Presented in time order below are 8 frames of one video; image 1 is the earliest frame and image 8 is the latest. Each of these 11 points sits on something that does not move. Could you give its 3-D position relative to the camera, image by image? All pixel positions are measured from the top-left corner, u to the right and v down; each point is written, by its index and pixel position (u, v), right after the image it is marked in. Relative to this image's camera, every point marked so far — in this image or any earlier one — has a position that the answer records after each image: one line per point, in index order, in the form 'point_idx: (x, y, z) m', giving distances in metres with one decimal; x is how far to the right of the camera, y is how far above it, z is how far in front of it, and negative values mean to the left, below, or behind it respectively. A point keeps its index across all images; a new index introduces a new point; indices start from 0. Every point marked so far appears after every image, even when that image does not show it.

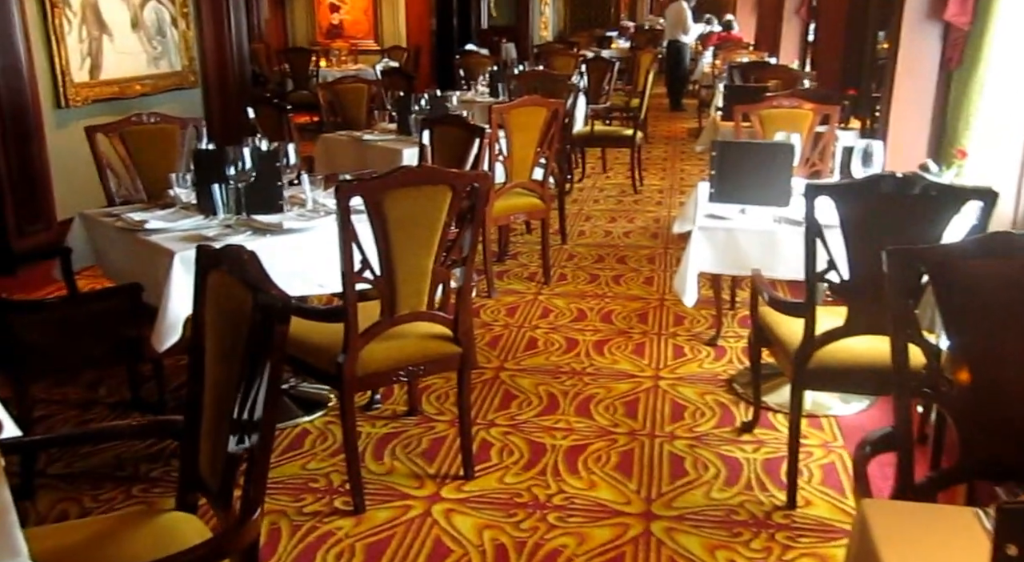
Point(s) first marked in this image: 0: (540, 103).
0: (+0.2, +1.0, +4.8) m
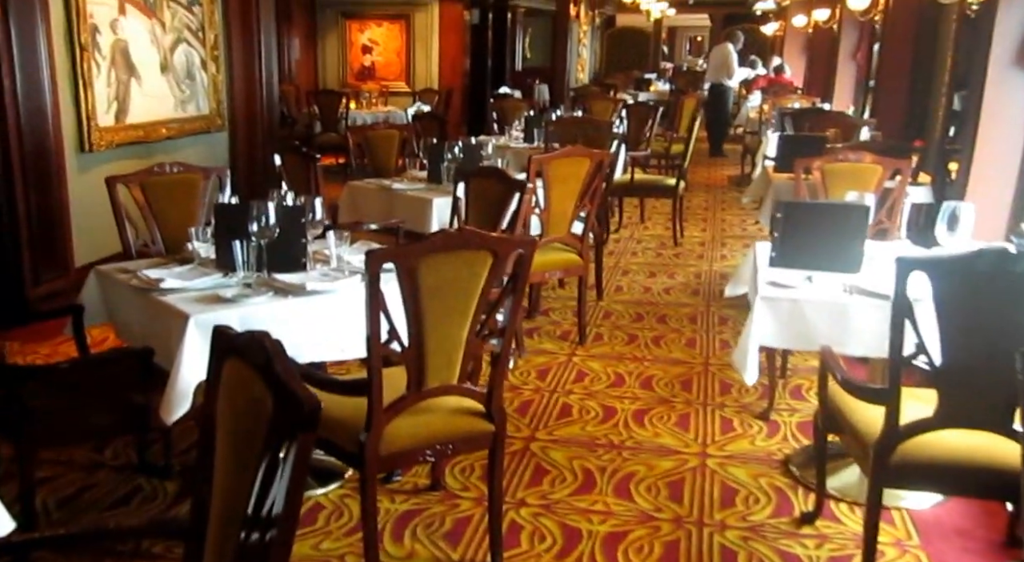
0: (+0.4, +0.7, +4.6) m
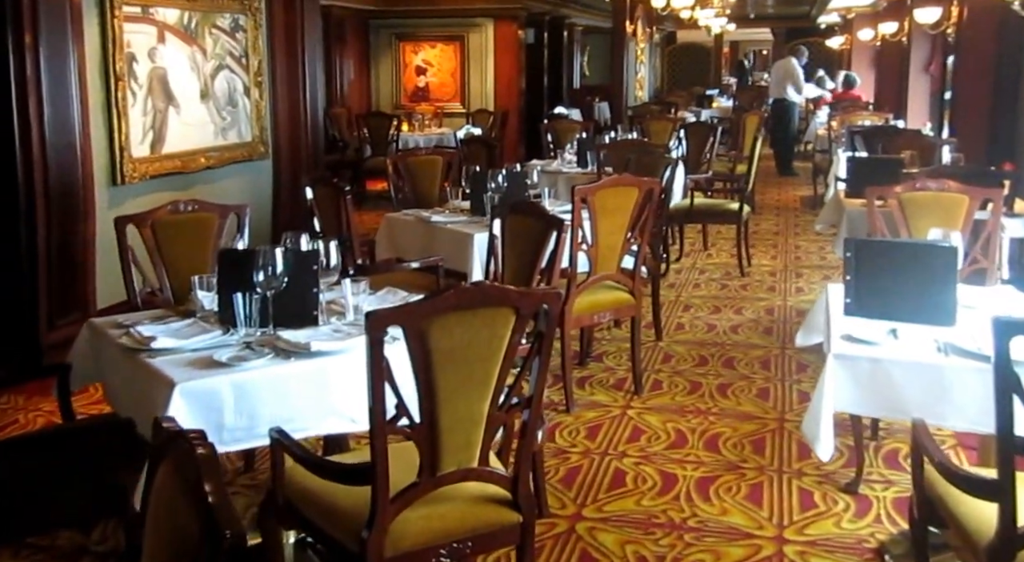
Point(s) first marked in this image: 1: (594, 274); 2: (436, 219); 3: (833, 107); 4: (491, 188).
0: (+0.6, +0.5, +4.1) m
1: (+0.4, 0.0, +4.2) m
2: (-0.4, +0.3, +4.5) m
3: (+5.2, +2.8, +13.5) m
4: (-0.1, +0.5, +4.6) m
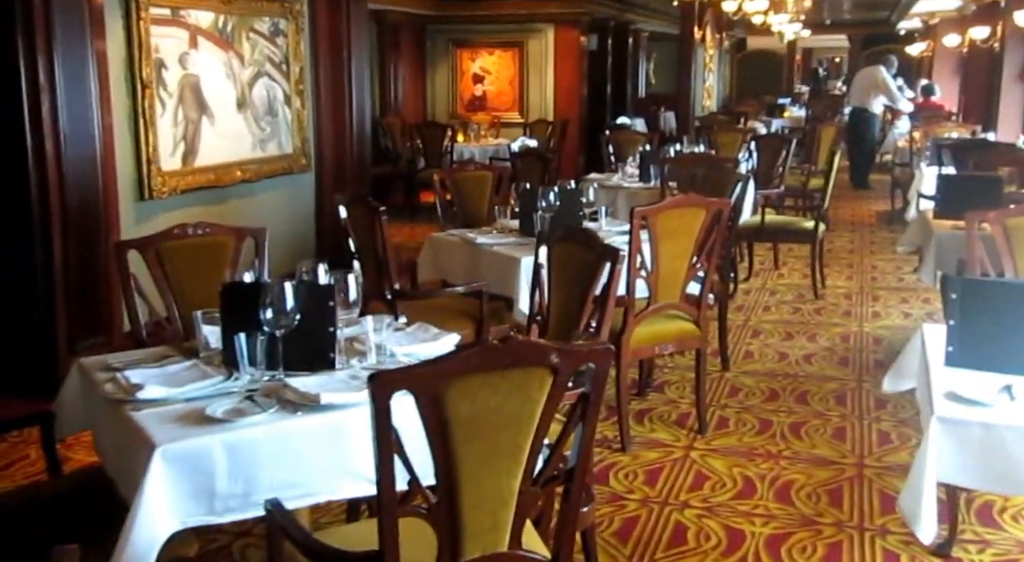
0: (+0.8, +0.3, +3.7) m
1: (+0.6, -0.1, +3.8) m
2: (-0.1, +0.2, +4.2) m
3: (+6.2, +2.5, +12.7) m
4: (+0.1, +0.4, +4.2) m
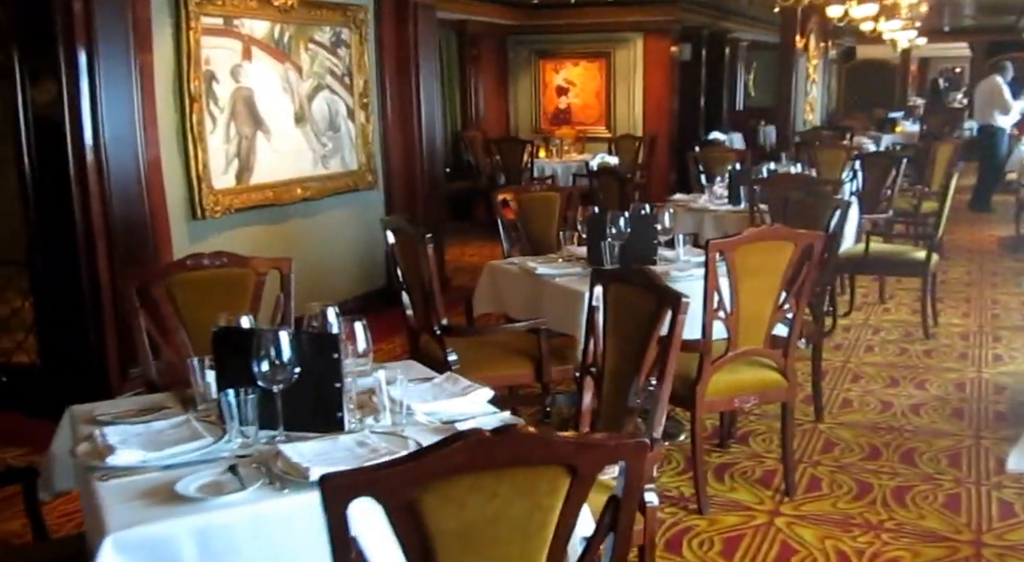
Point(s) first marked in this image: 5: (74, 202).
0: (+1.1, +0.2, +3.2) m
1: (+0.9, -0.3, +3.3) m
2: (+0.1, +0.1, +3.8) m
3: (+7.4, +2.0, +11.6) m
4: (+0.4, +0.2, +3.8) m
5: (-1.9, +0.3, +3.6) m
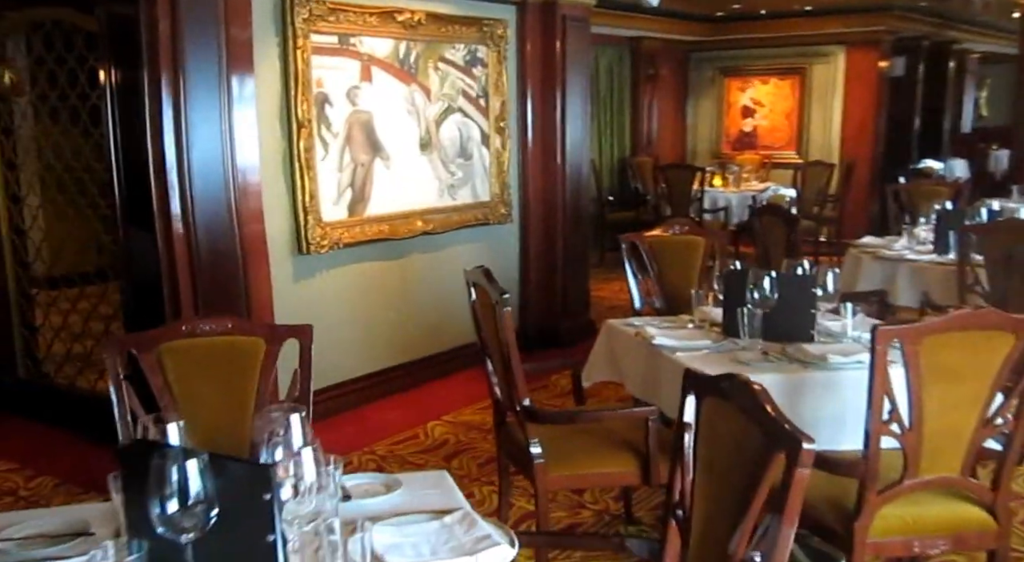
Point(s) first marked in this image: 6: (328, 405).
0: (+1.3, -0.1, +2.3) m
1: (+1.2, -0.6, +2.4) m
2: (+0.6, -0.2, +3.0) m
3: (+9.5, +1.3, +9.0) m
4: (+0.9, -0.1, +3.0) m
5: (-1.4, +0.2, +3.3) m
6: (-0.9, -0.6, +4.1) m
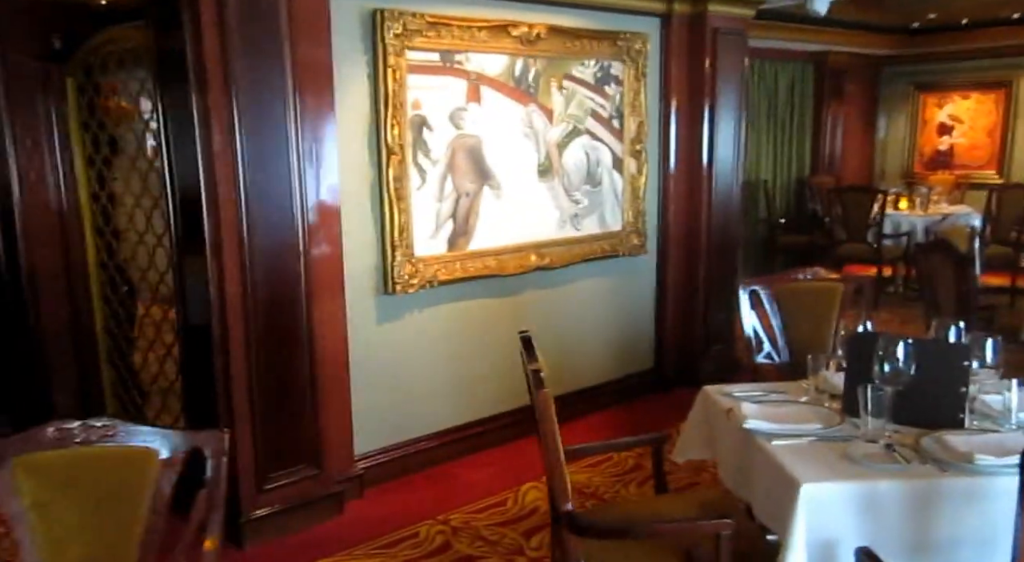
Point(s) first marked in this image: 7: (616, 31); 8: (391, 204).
0: (+1.4, -0.3, +1.5) m
1: (+1.2, -0.7, +1.7) m
2: (+0.8, -0.4, +2.4) m
3: (+10.9, +0.6, +6.2) m
4: (+1.1, -0.3, +2.3) m
5: (-1.1, +0.1, +3.2) m
6: (-0.4, -0.8, +3.8) m
7: (+0.6, +1.3, +4.5) m
8: (-0.5, +0.3, +3.7) m
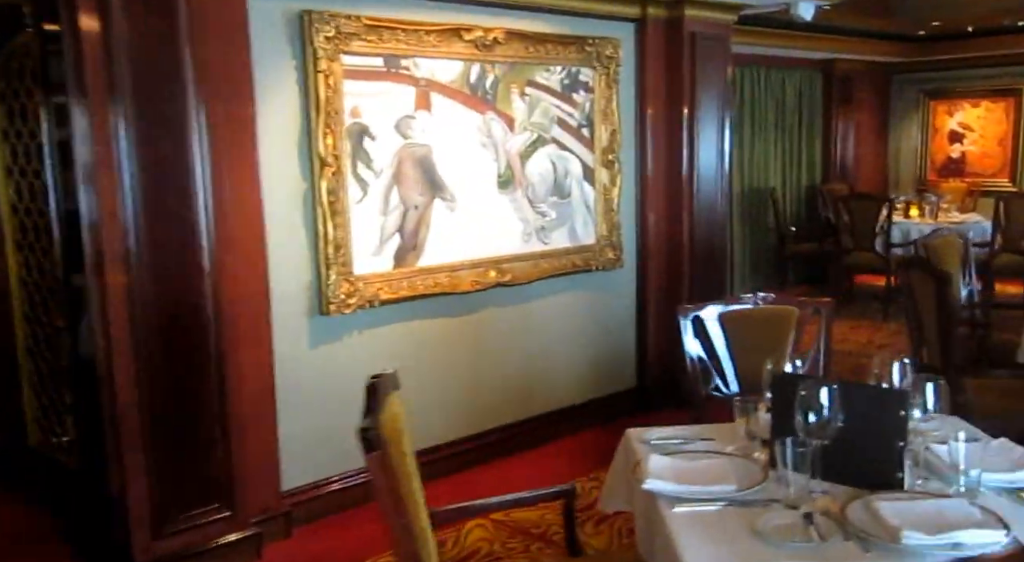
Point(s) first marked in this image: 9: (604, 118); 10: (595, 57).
0: (+1.1, -0.4, +1.2) m
1: (+0.9, -0.8, +1.4) m
2: (+0.5, -0.5, +2.2) m
3: (+10.8, +0.4, +5.6) m
4: (+0.8, -0.3, +2.0) m
5: (-1.3, 0.0, +3.0) m
6: (-0.7, -0.9, +3.6) m
7: (+0.4, +1.2, +4.2) m
8: (-0.7, +0.3, +3.4) m
9: (+0.5, +0.8, +4.3) m
10: (+0.4, +1.1, +4.2) m
